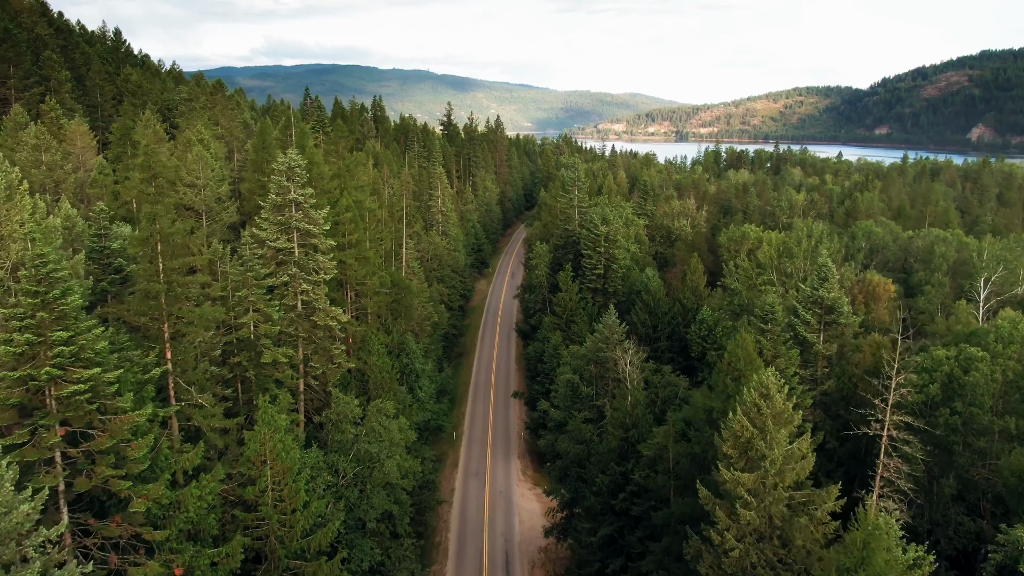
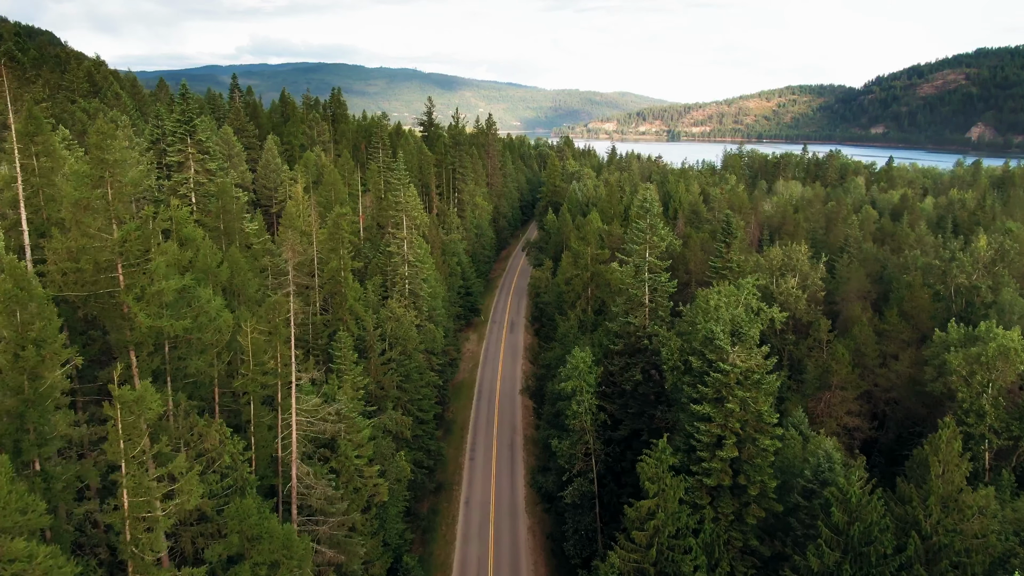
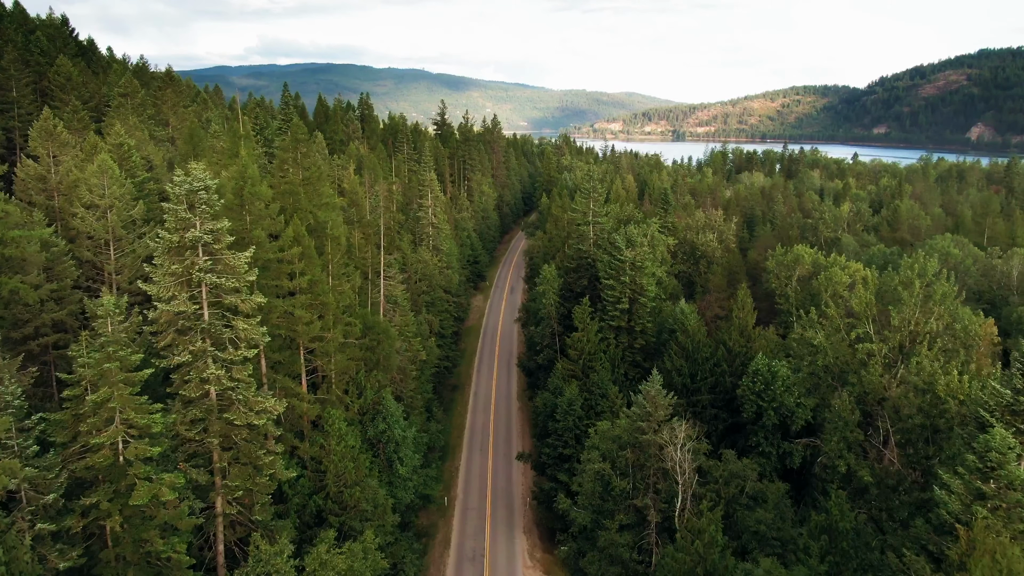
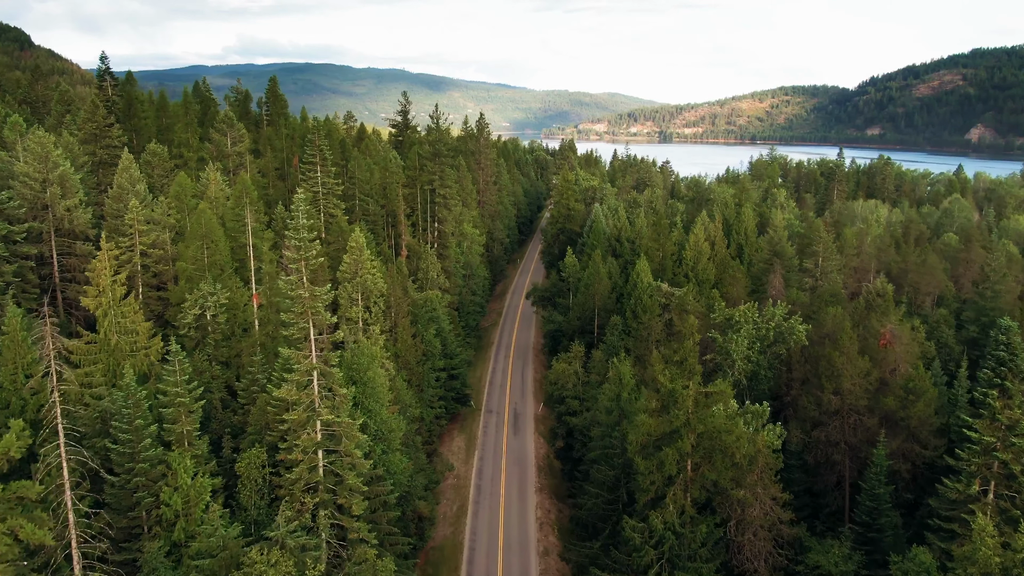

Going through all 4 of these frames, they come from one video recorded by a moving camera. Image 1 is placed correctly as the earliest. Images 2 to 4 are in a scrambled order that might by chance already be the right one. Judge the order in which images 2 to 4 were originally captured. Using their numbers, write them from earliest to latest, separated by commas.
3, 2, 4
